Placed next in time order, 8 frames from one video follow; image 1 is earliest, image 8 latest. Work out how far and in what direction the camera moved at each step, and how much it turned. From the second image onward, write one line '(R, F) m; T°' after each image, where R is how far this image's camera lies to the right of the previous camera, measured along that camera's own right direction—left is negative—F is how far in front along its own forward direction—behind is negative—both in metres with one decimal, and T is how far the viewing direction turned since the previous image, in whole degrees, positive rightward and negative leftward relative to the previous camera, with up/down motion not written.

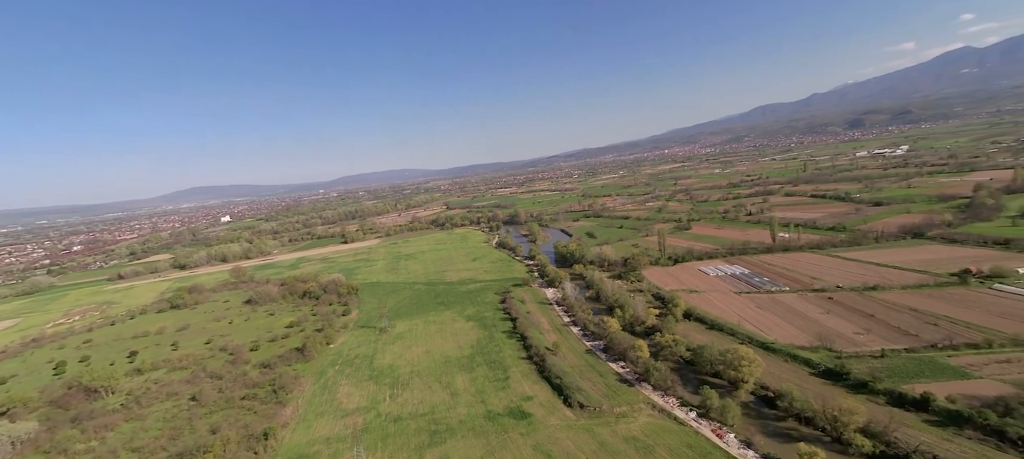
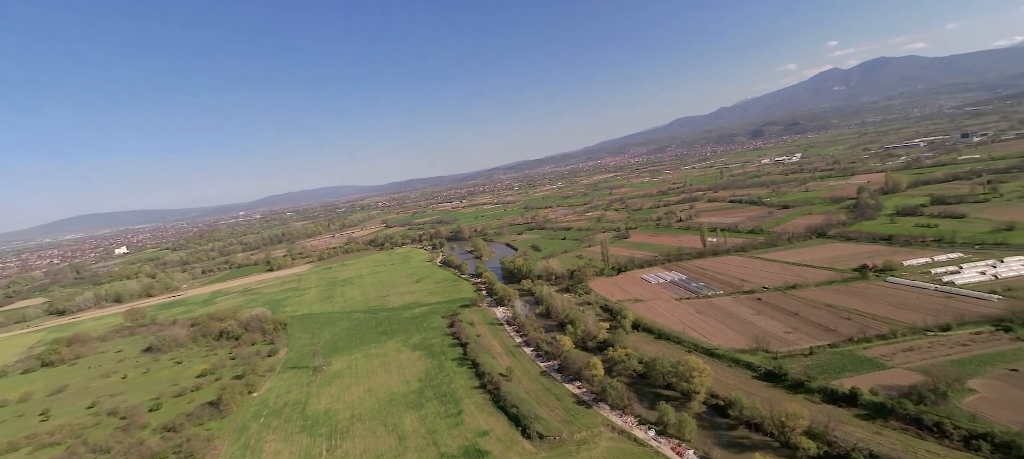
(-0.2, +0.6) m; +7°
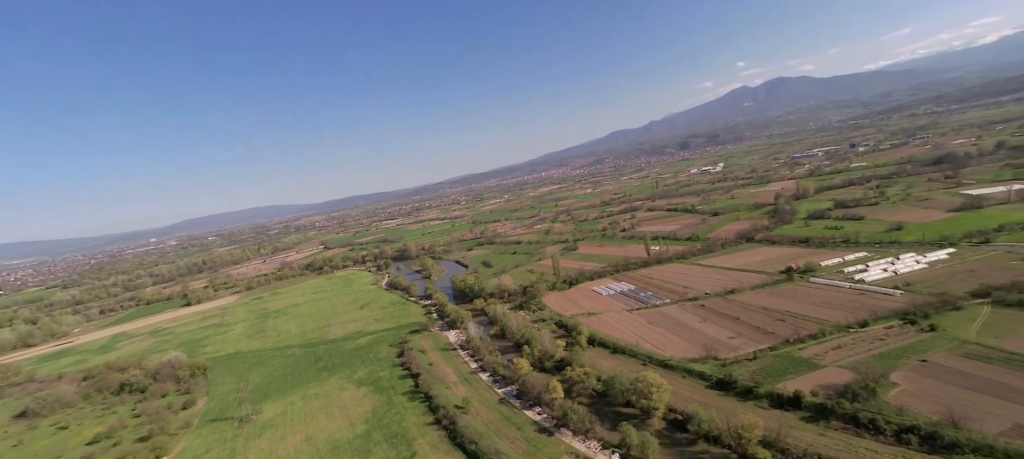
(-0.1, +0.6) m; +6°
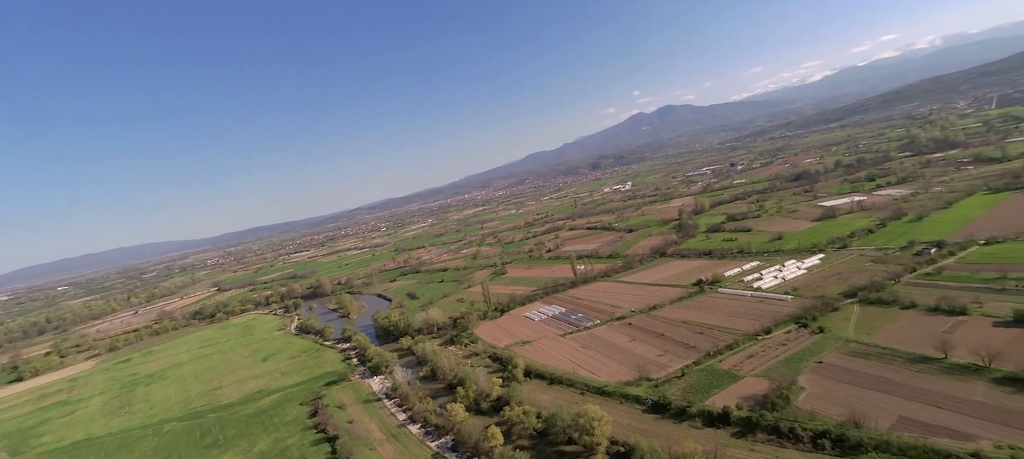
(-0.1, +0.9) m; +9°
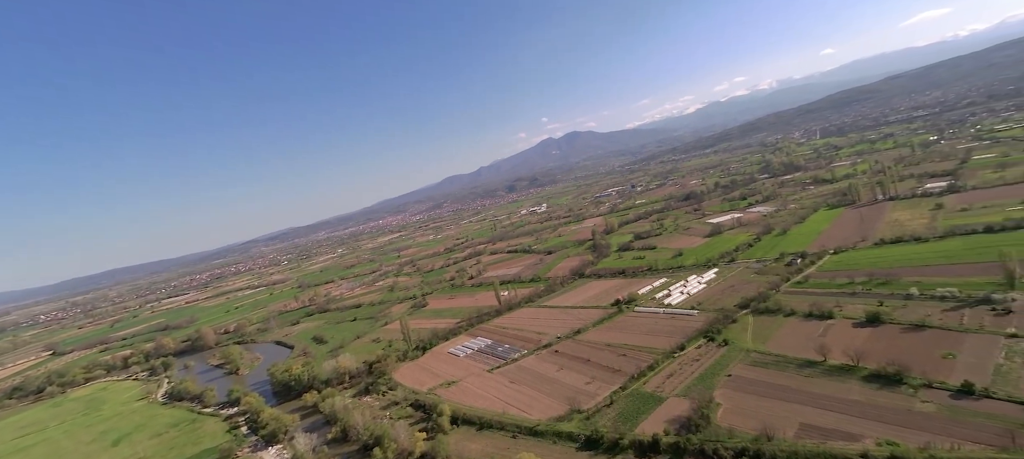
(-0.1, +1.0) m; +9°
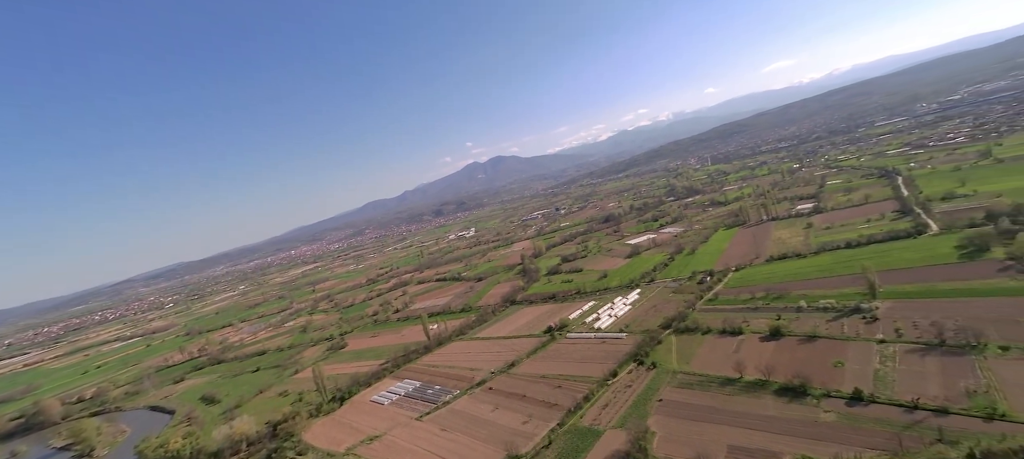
(-0.1, +1.2) m; +9°
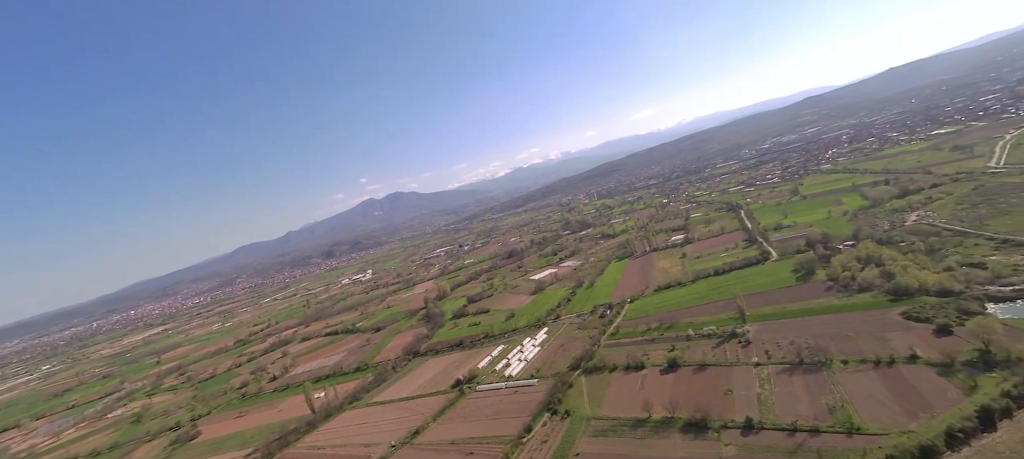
(-0.2, +2.2) m; +12°
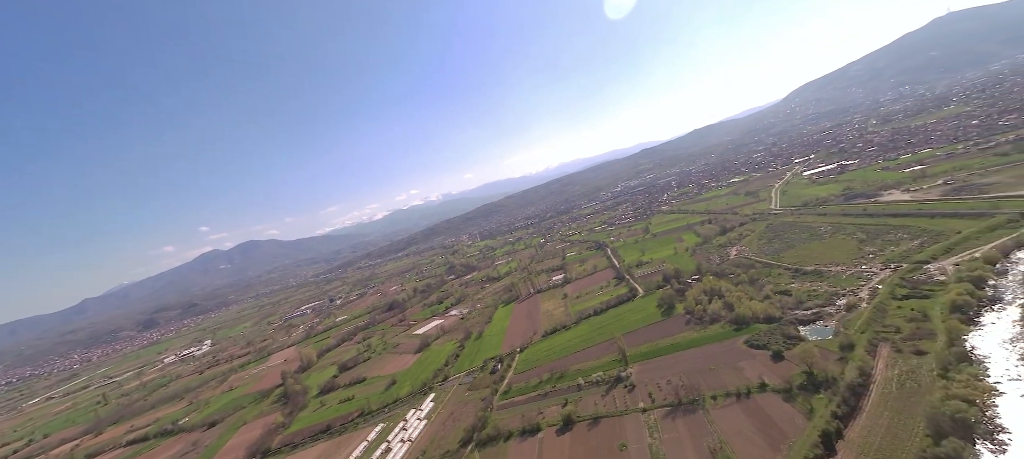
(+0.3, +3.2) m; +13°
